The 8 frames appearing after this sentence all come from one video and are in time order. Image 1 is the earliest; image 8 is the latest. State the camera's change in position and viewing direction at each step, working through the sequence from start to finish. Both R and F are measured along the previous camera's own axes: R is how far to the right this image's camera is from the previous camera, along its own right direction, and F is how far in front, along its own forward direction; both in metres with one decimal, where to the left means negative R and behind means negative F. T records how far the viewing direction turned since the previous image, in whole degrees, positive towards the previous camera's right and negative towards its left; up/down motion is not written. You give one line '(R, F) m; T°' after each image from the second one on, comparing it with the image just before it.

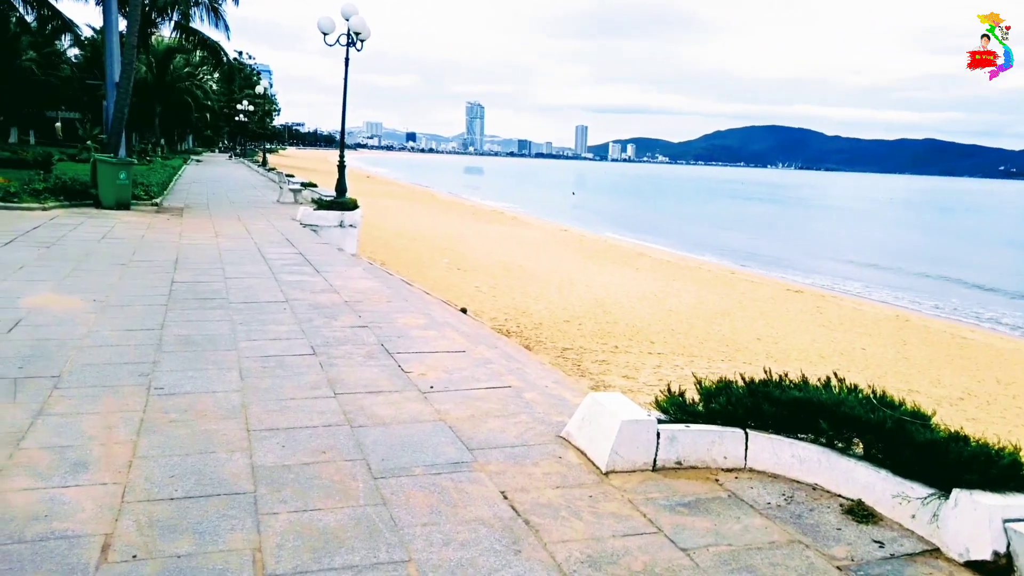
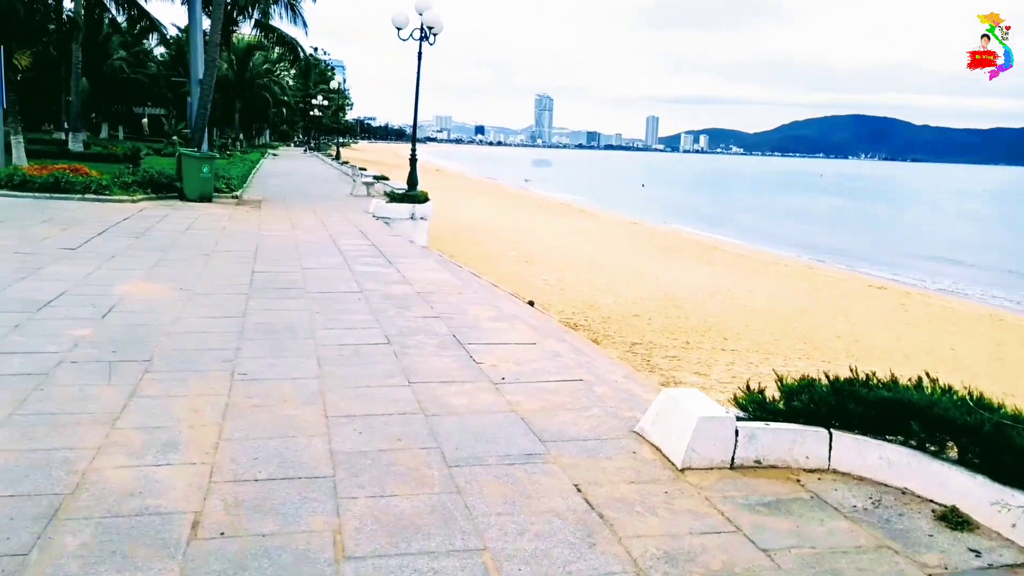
(-0.1, 0.0) m; -5°
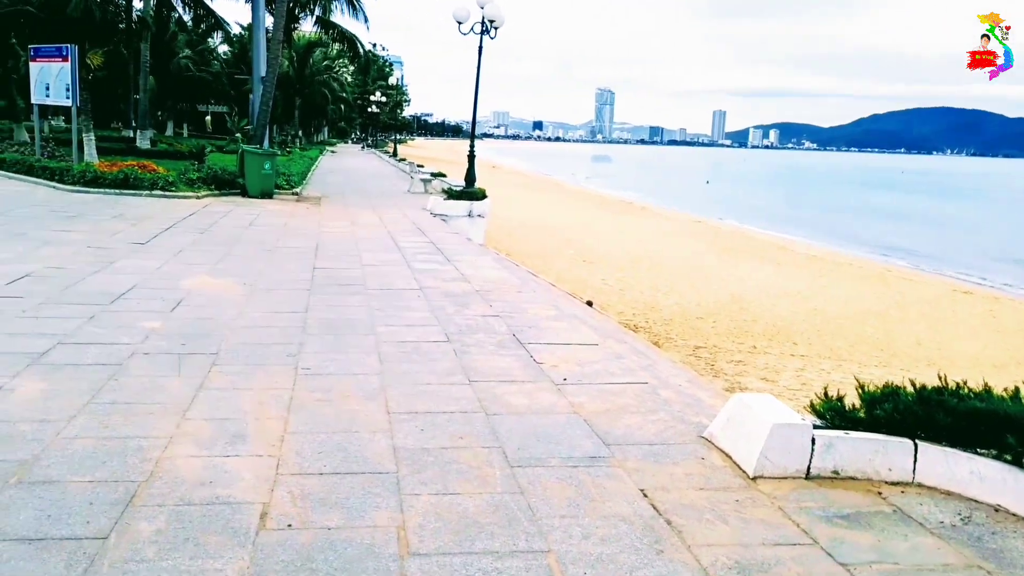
(-0.1, +0.1) m; -4°
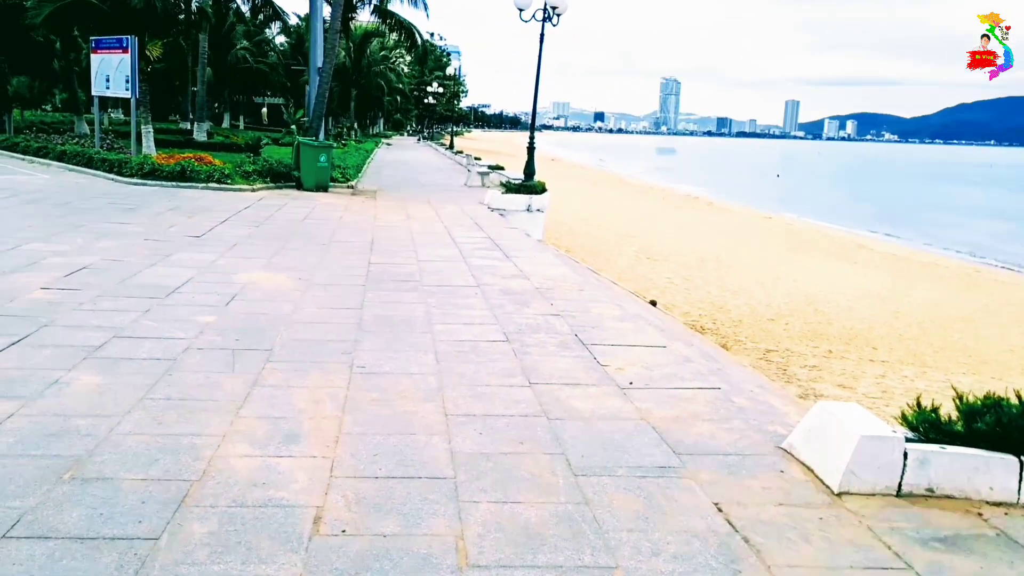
(-0.1, +0.2) m; -4°
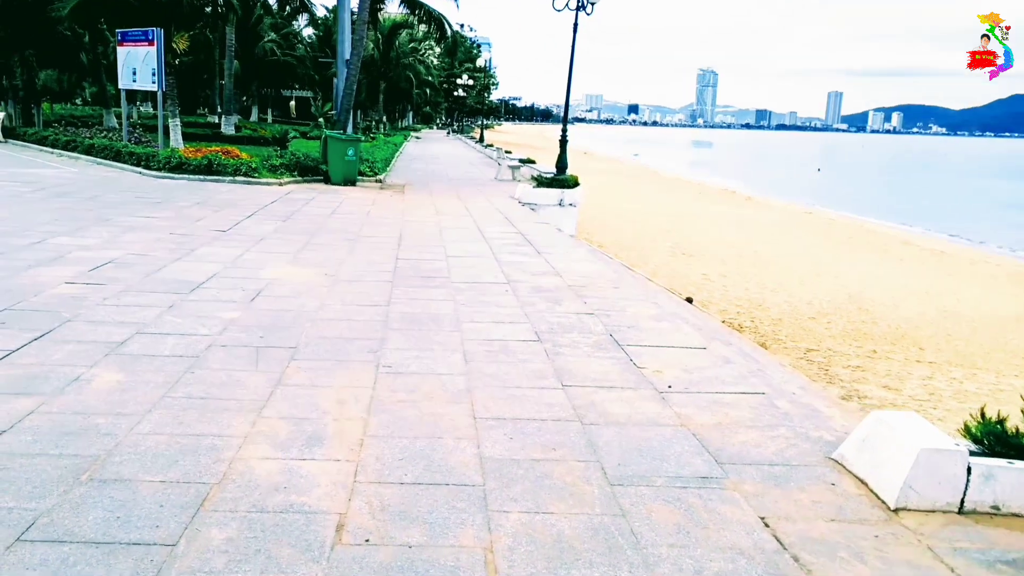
(0.0, +0.2) m; -2°
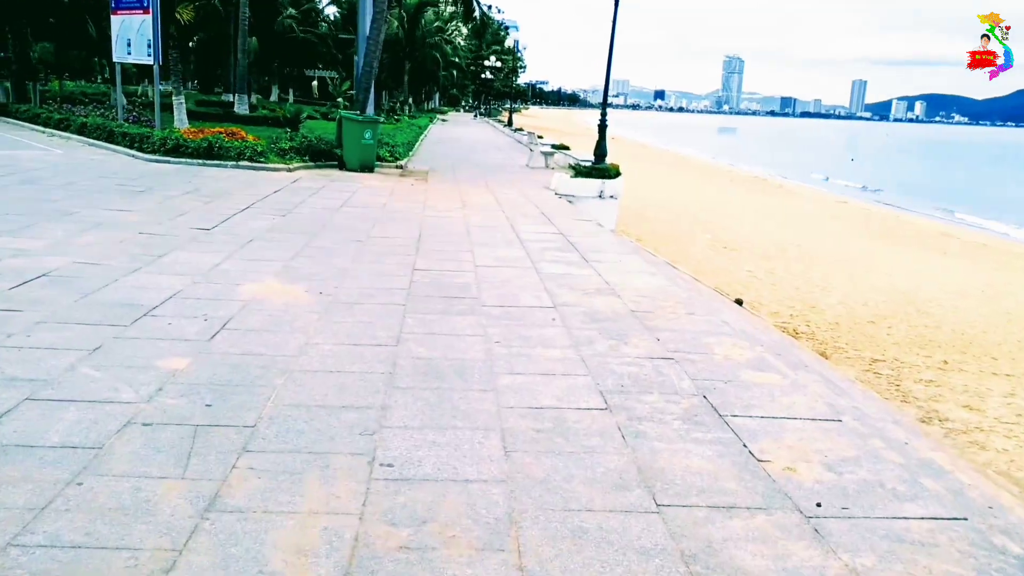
(-0.2, +1.7) m; -2°
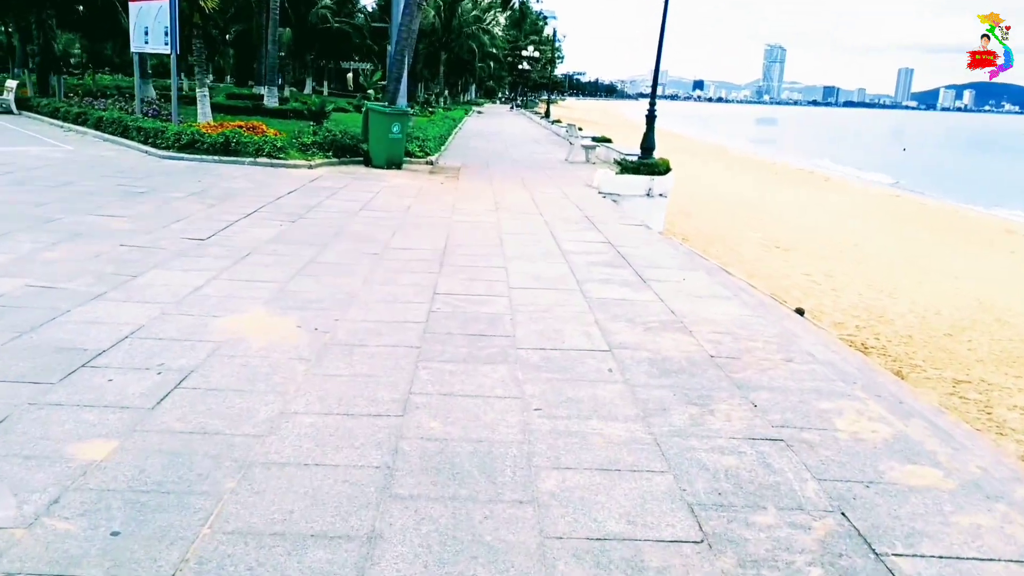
(-0.1, +1.3) m; -3°
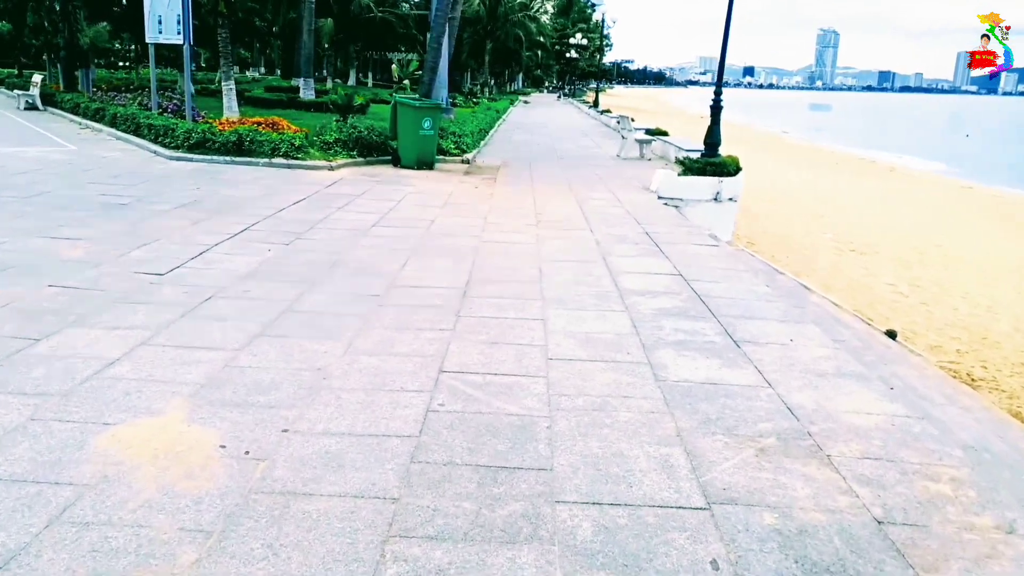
(0.0, +1.8) m; -4°
